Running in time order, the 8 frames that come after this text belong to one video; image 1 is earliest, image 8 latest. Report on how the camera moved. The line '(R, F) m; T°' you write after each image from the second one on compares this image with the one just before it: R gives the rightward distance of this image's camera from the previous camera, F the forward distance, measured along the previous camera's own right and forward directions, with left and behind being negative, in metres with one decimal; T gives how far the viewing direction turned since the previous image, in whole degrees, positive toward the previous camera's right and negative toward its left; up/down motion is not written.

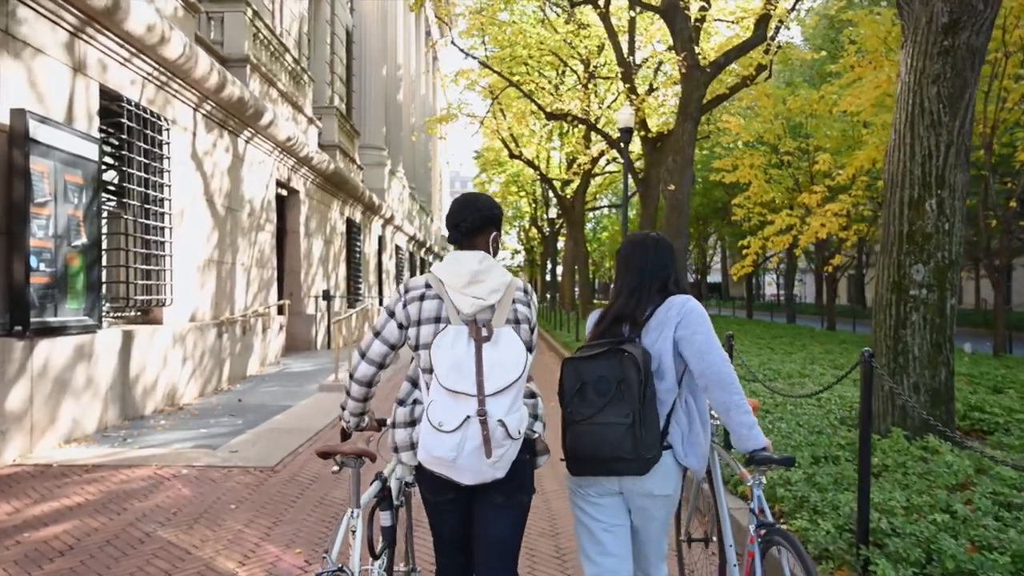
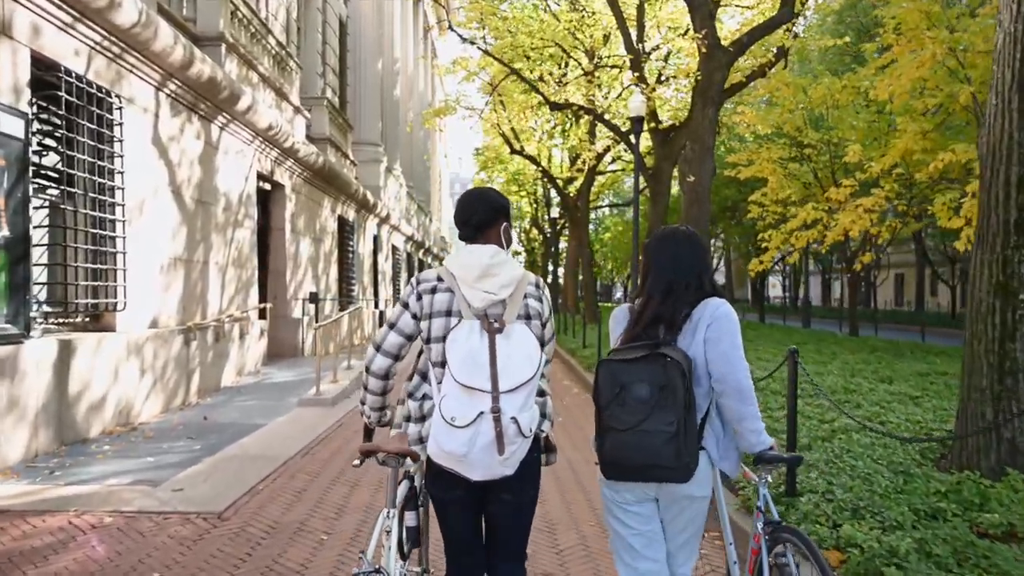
(0.0, +1.4) m; 0°
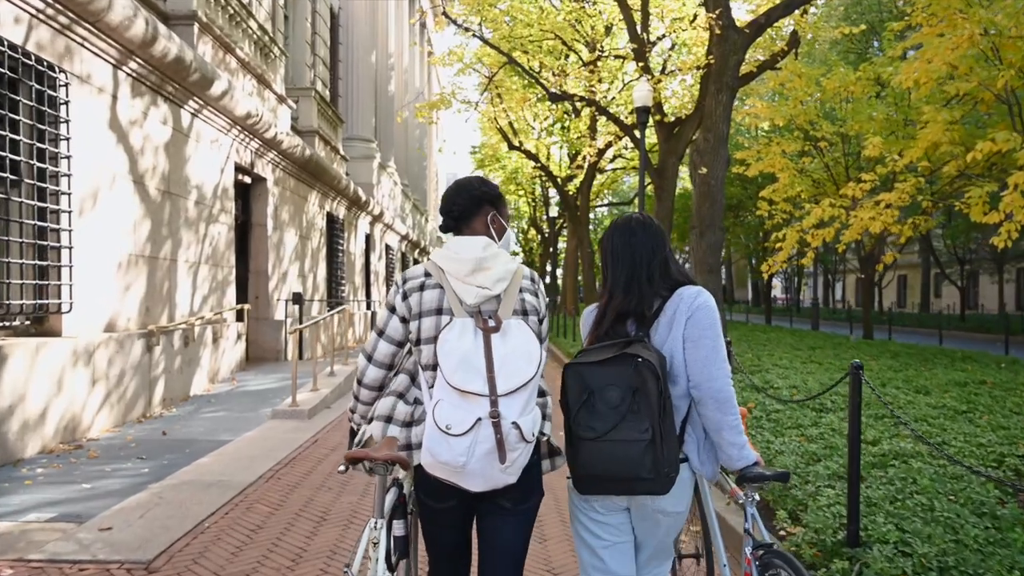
(0.0, +1.0) m; 0°
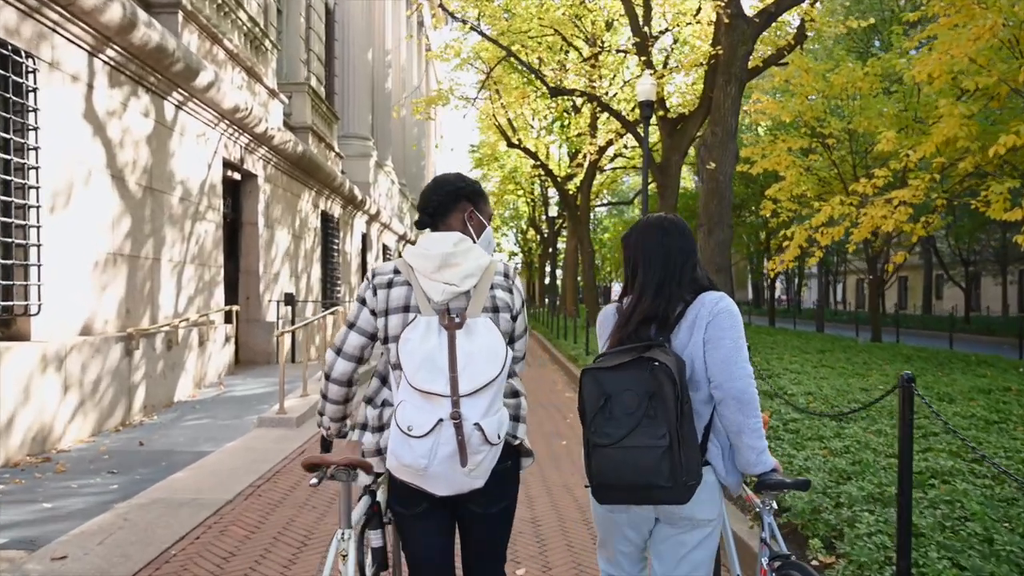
(0.0, +0.5) m; 0°
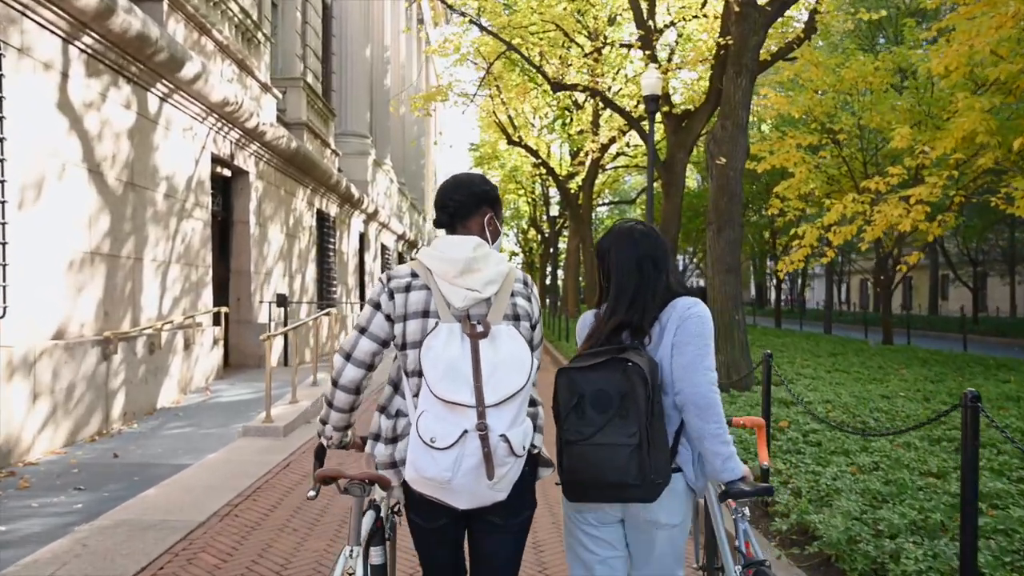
(0.0, +0.5) m; 0°
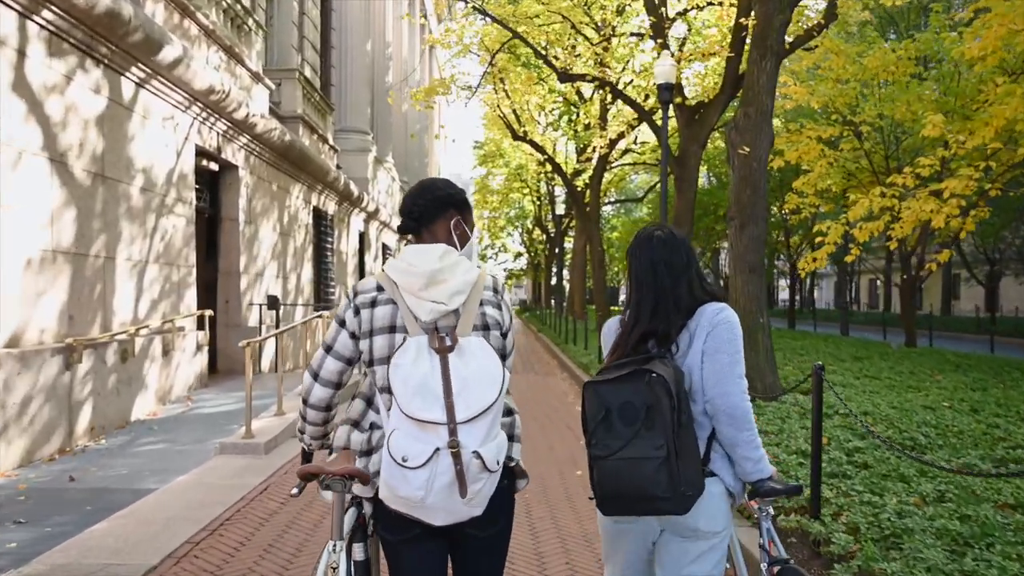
(0.0, +0.9) m; 0°
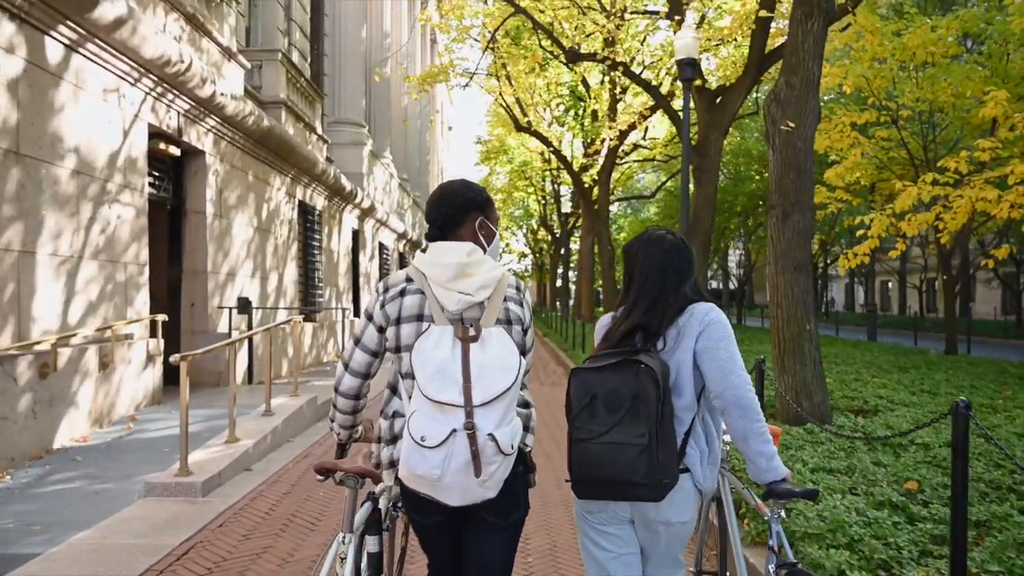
(0.0, +1.6) m; 0°
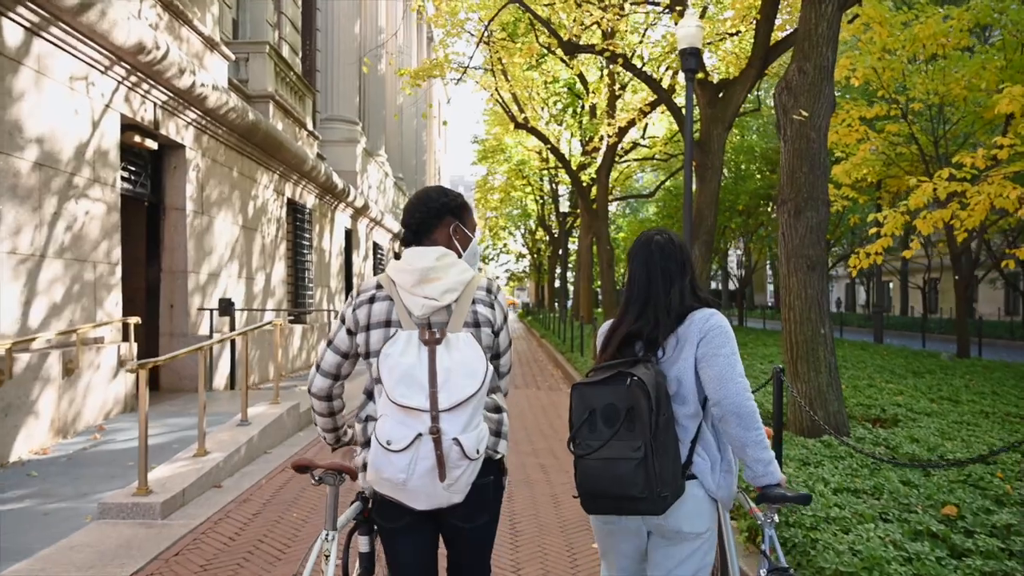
(0.0, +0.6) m; 0°
